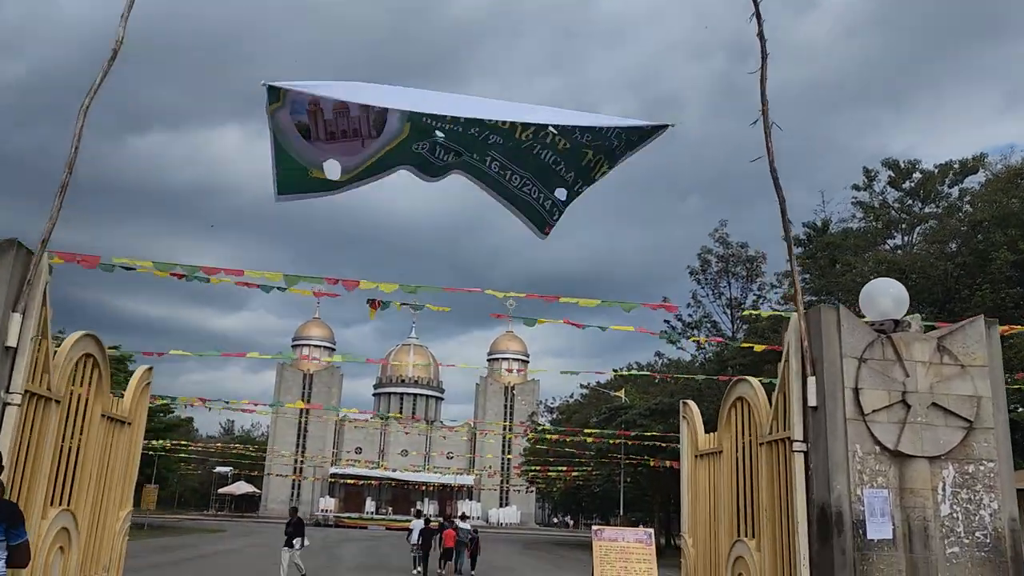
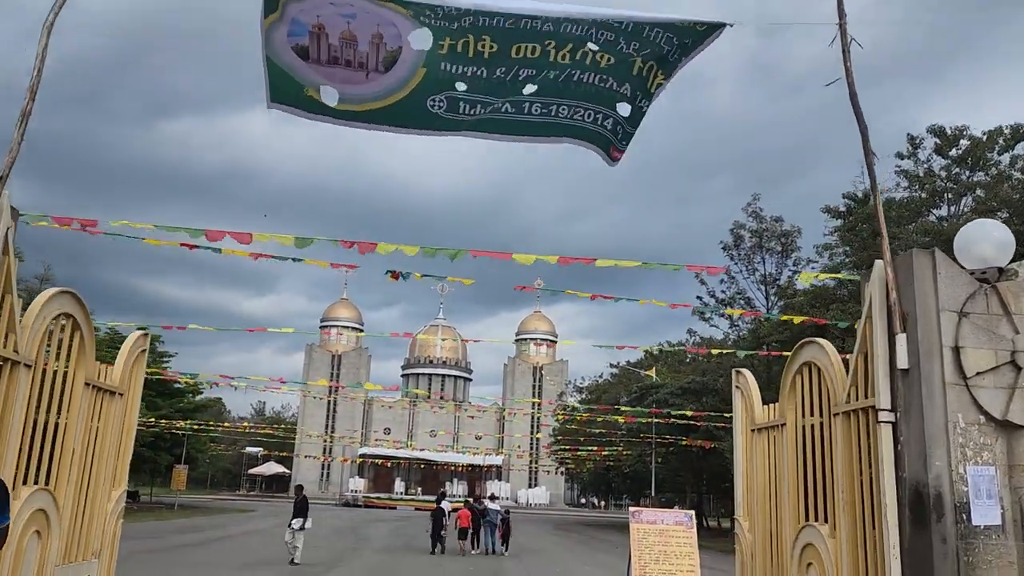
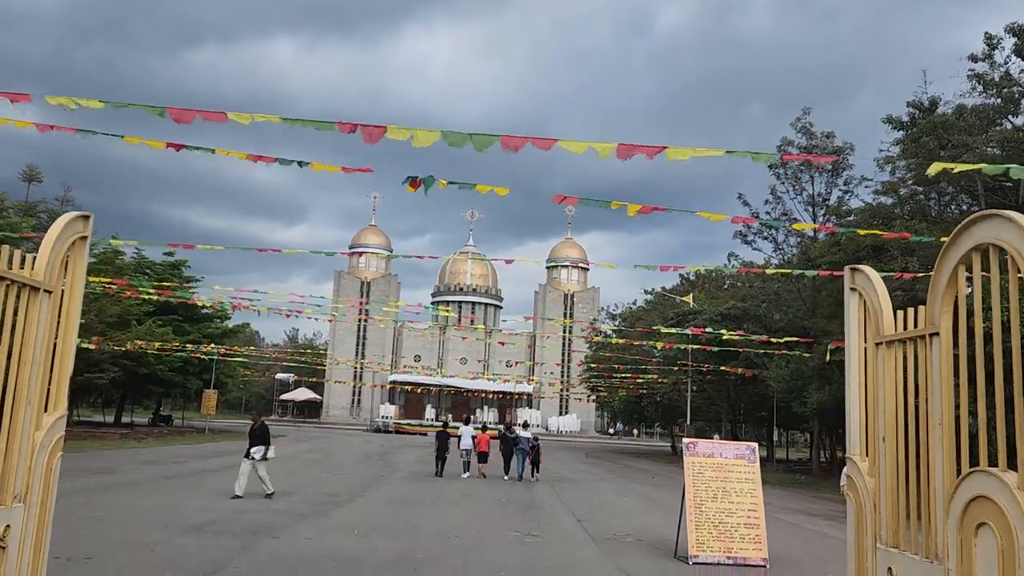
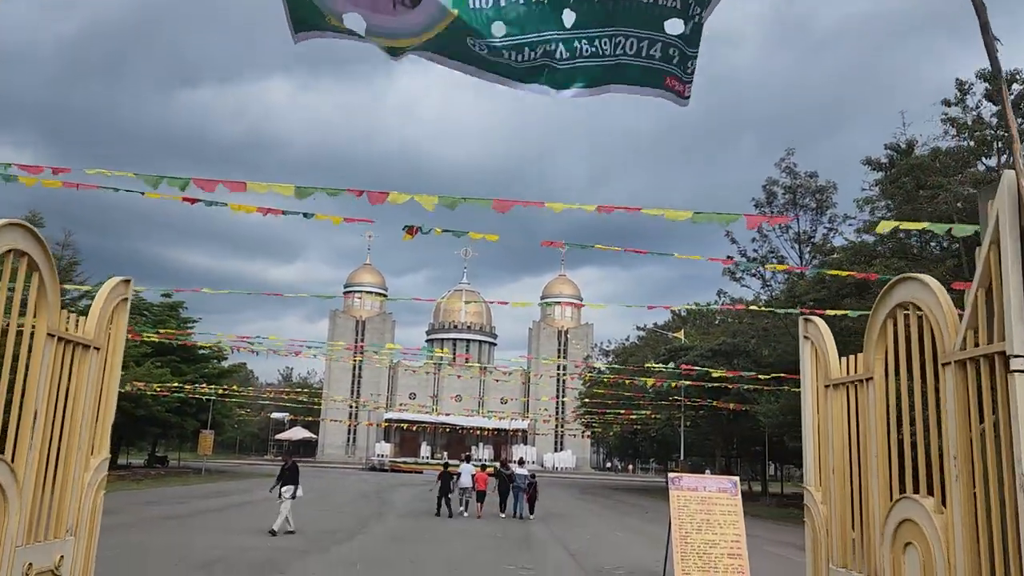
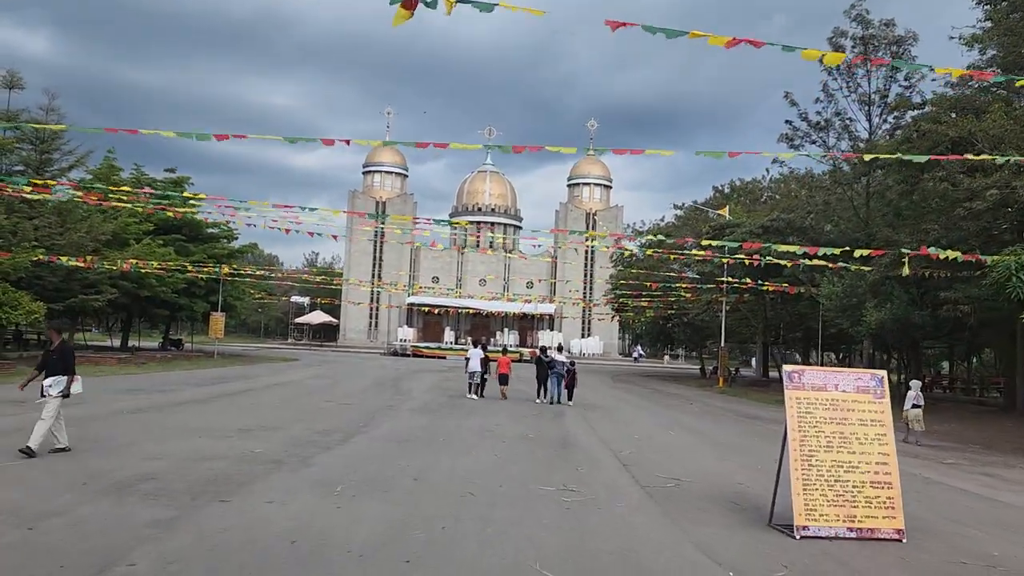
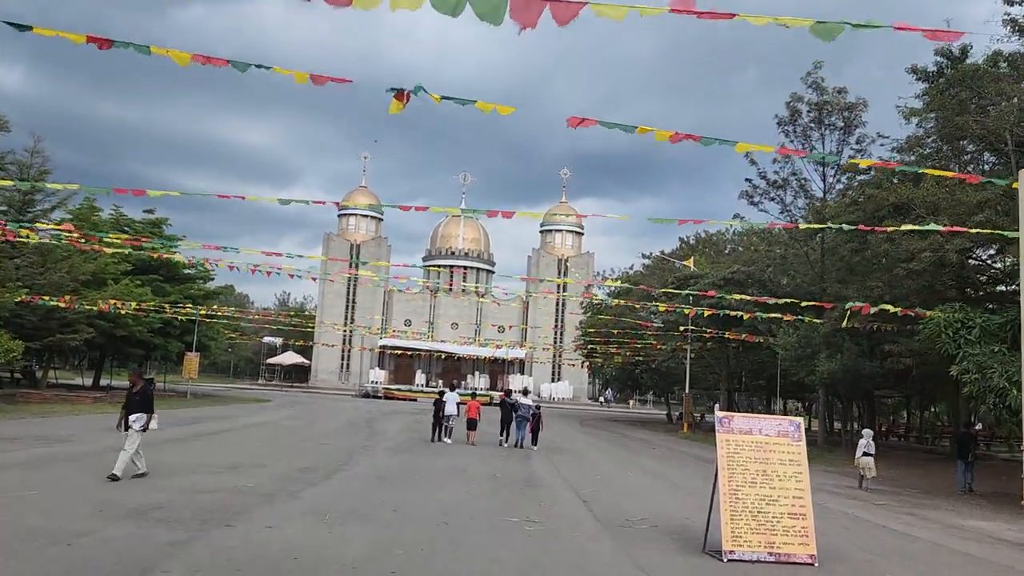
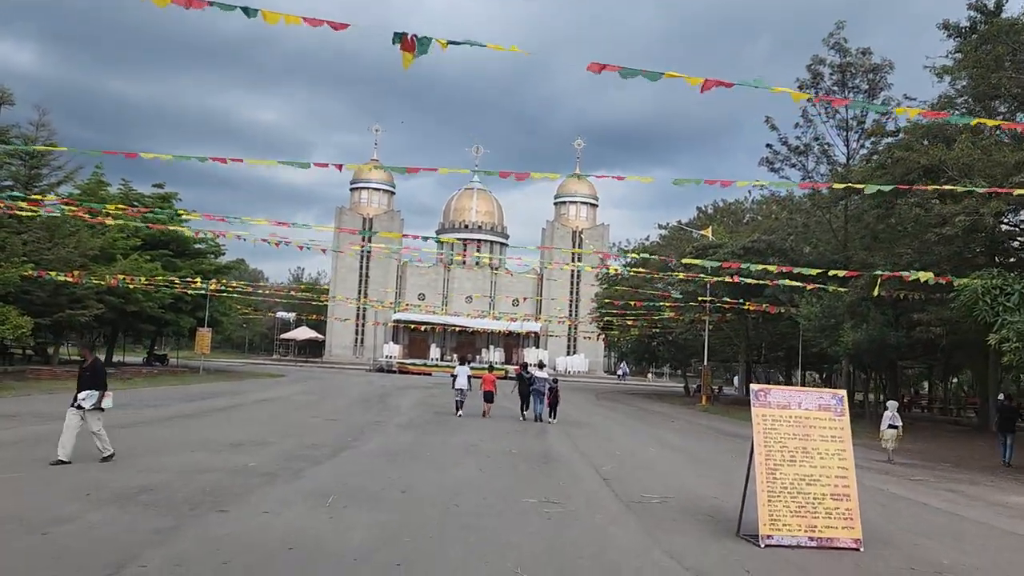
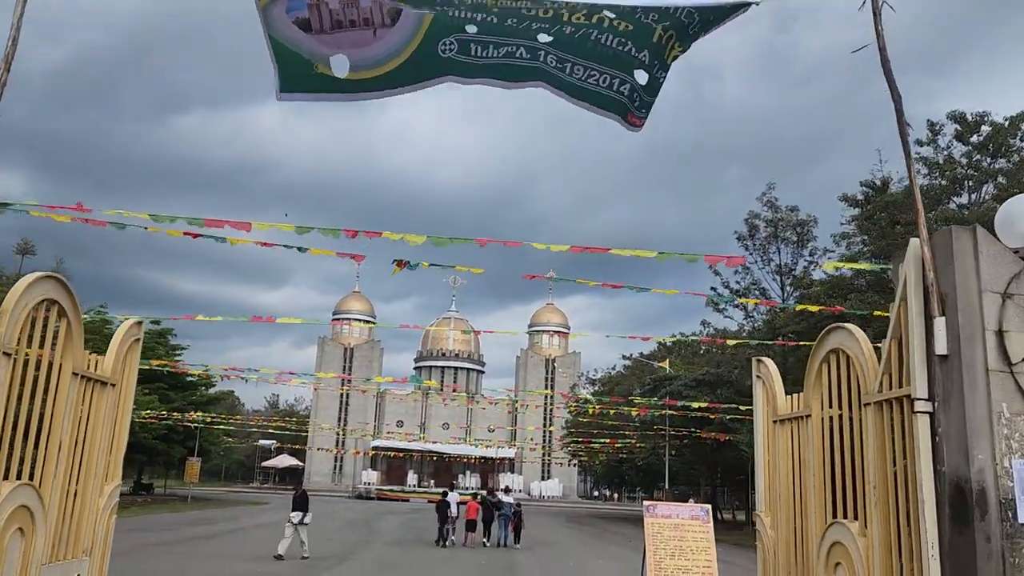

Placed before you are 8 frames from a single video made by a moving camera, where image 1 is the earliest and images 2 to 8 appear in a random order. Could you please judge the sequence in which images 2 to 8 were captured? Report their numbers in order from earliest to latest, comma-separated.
2, 8, 4, 3, 6, 7, 5
